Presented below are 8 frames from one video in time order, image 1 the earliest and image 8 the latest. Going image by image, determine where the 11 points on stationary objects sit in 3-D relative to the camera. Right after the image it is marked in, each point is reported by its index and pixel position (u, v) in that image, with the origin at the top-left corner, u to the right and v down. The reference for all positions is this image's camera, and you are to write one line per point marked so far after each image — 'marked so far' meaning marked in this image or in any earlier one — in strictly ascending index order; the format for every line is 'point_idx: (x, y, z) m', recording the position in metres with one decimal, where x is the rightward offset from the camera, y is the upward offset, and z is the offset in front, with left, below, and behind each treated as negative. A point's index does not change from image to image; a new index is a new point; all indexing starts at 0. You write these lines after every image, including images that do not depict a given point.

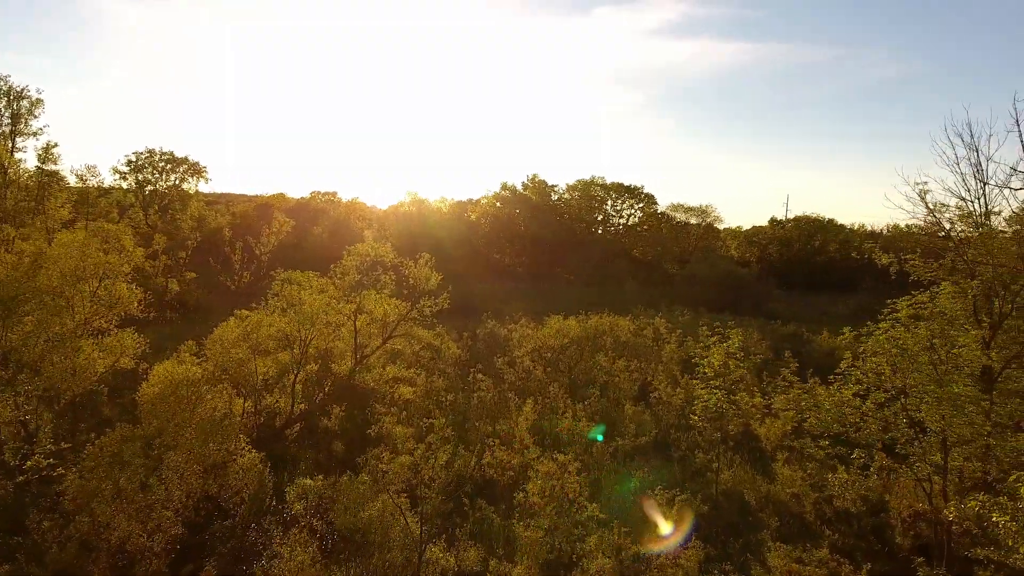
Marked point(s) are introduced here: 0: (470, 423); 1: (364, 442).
0: (-1.4, -4.6, +16.5) m
1: (-4.7, -5.1, +16.1) m
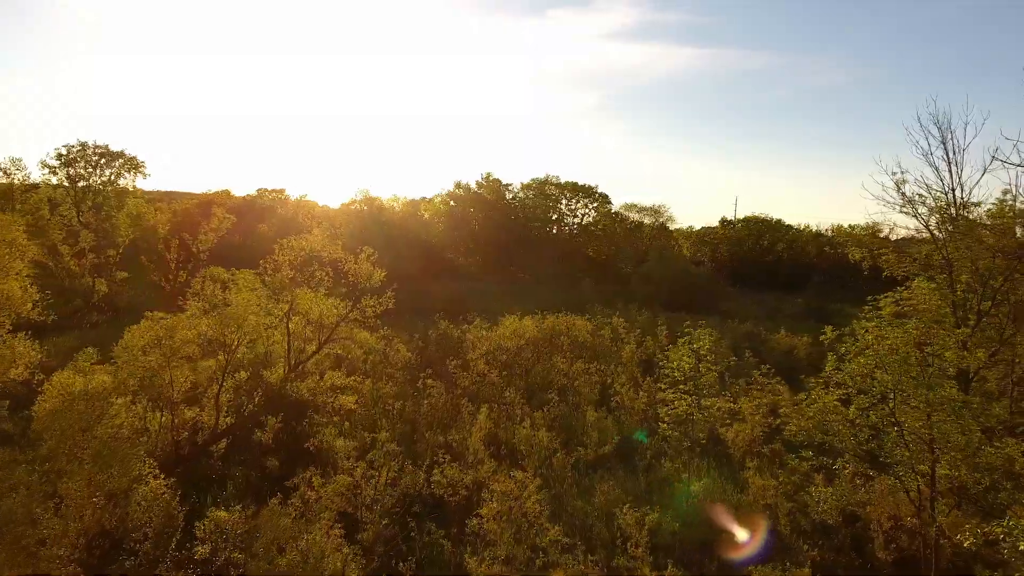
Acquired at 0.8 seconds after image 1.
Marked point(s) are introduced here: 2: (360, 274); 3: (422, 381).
0: (-2.8, -4.5, +15.1) m
1: (-6.1, -5.0, +14.5) m
2: (-4.6, +0.4, +14.5) m
3: (-3.5, -3.6, +18.9) m
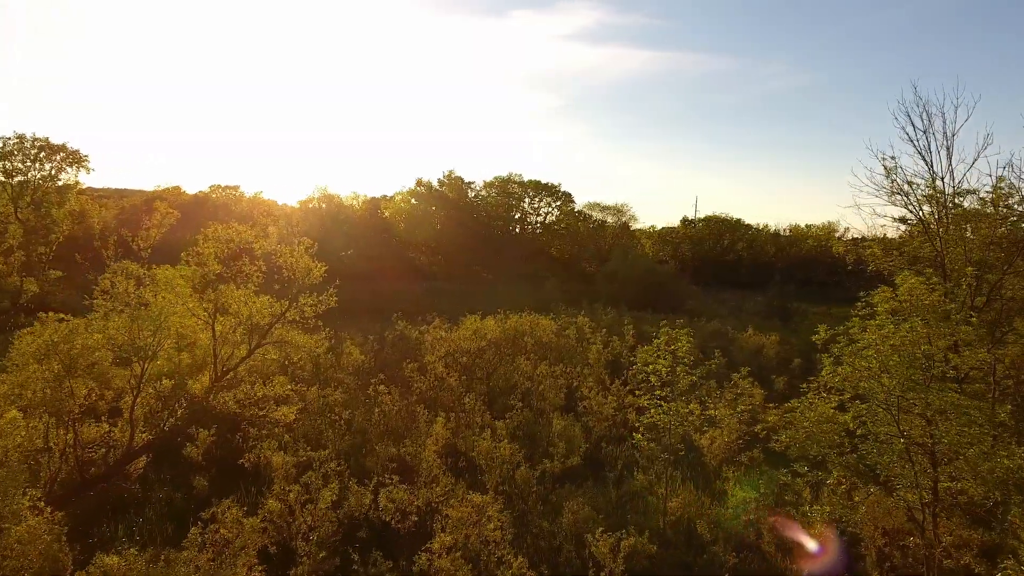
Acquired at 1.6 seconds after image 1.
0: (-4.0, -4.5, +13.7) m
1: (-7.2, -4.9, +12.8) m
2: (-5.7, +0.5, +12.9) m
3: (-4.9, -3.5, +17.4) m
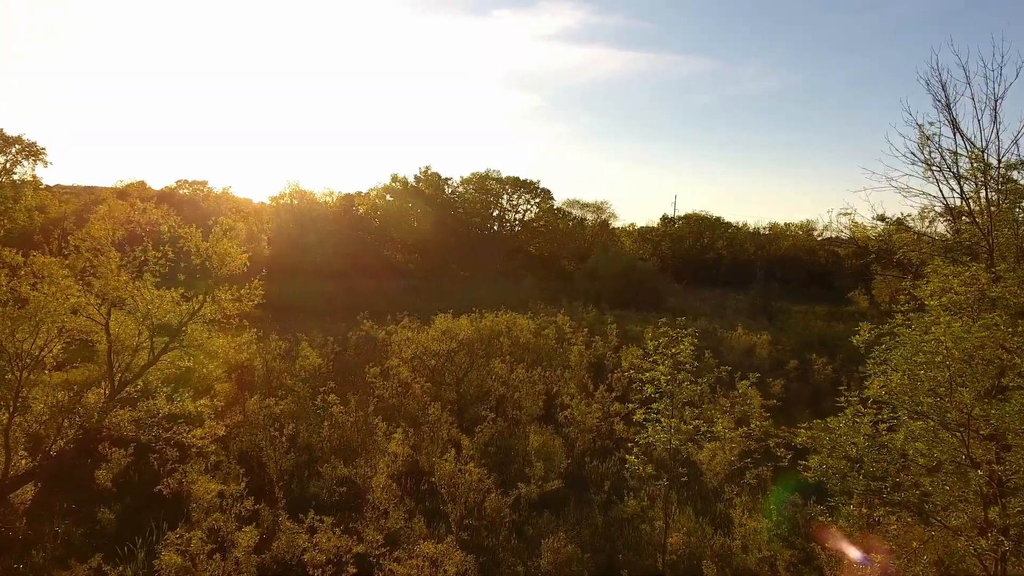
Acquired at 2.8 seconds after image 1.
0: (-4.7, -4.3, +11.7) m
1: (-7.9, -4.8, +10.6) m
2: (-6.3, +0.7, +10.8) m
3: (-5.8, -3.4, +15.4) m
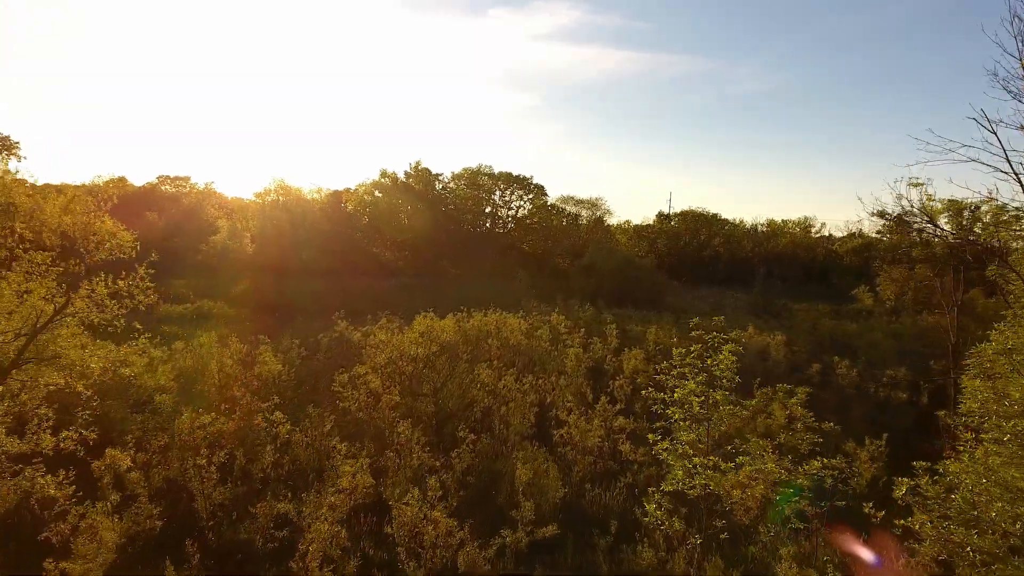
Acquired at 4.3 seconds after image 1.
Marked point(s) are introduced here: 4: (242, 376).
0: (-5.0, -4.2, +9.4) m
1: (-8.2, -4.7, +8.3) m
2: (-6.6, +0.8, +8.5) m
3: (-6.2, -3.2, +13.1) m
4: (-8.7, -2.8, +15.5) m
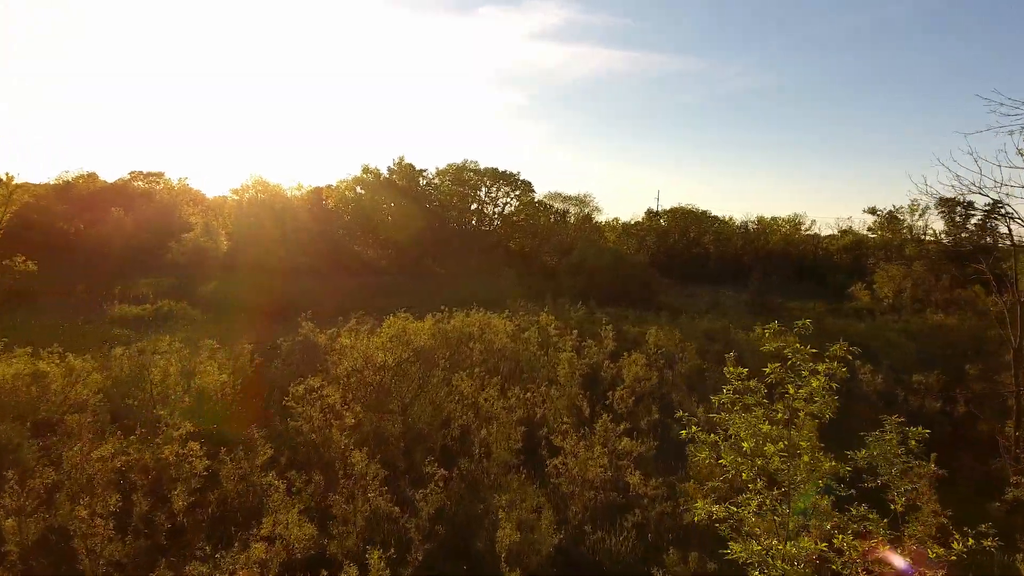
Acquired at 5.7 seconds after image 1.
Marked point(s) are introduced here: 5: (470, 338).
0: (-5.3, -4.1, +7.1) m
1: (-8.4, -4.6, +6.0) m
2: (-6.9, +0.9, +6.2) m
3: (-6.5, -3.2, +10.8) m
4: (-9.1, -2.7, +13.1) m
5: (-1.5, -1.7, +16.4) m
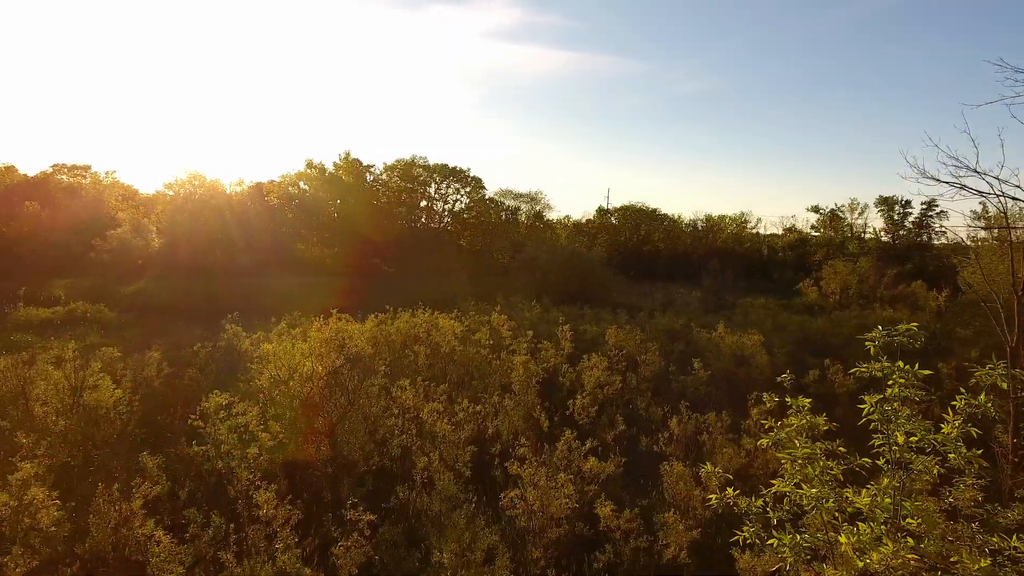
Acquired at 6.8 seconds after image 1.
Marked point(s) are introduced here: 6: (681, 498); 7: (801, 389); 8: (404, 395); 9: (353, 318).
0: (-5.9, -4.1, +5.0) m
1: (-8.9, -4.6, +3.6) m
2: (-7.4, +0.9, +4.0) m
3: (-7.5, -3.1, +8.6) m
4: (-10.2, -2.7, +10.6) m
5: (-3.0, -1.6, +14.6) m
6: (+2.8, -3.5, +8.2) m
7: (+8.1, -2.8, +13.5) m
8: (-2.6, -2.5, +11.7) m
9: (-6.1, -1.2, +18.6) m
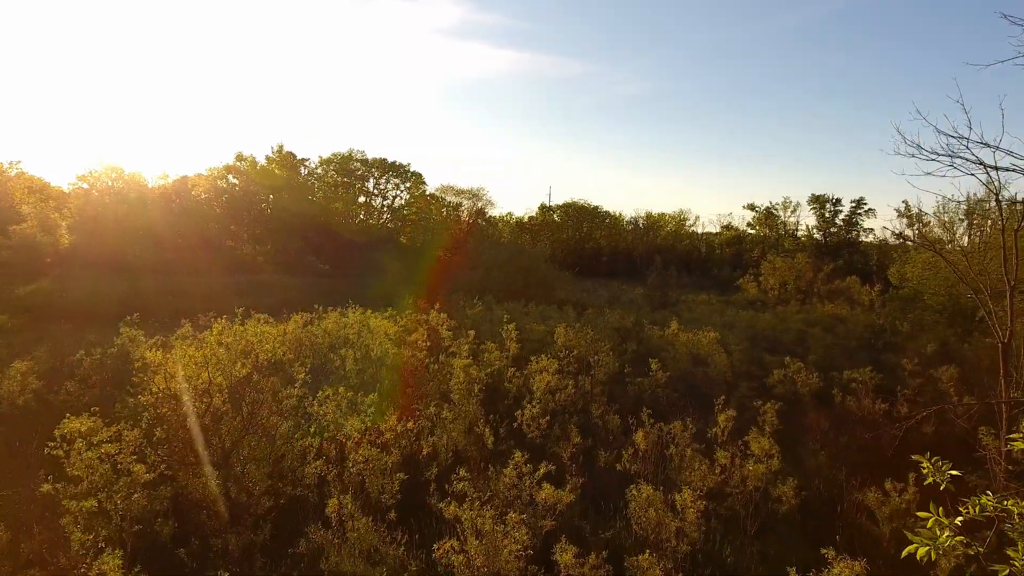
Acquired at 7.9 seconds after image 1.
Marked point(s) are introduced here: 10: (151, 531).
0: (-6.3, -4.0, +2.8) m
1: (-9.2, -4.5, +1.0) m
2: (-7.8, +0.9, +1.5) m
3: (-8.3, -3.1, +6.1) m
4: (-11.3, -2.7, +7.8) m
5: (-4.5, -1.5, +12.6) m
6: (+2.0, -3.4, +6.9) m
7: (+6.6, -2.7, +12.8) m
8: (-3.8, -2.4, +9.8) m
9: (-8.1, -1.1, +16.2) m
10: (-5.2, -3.1, +7.2) m
